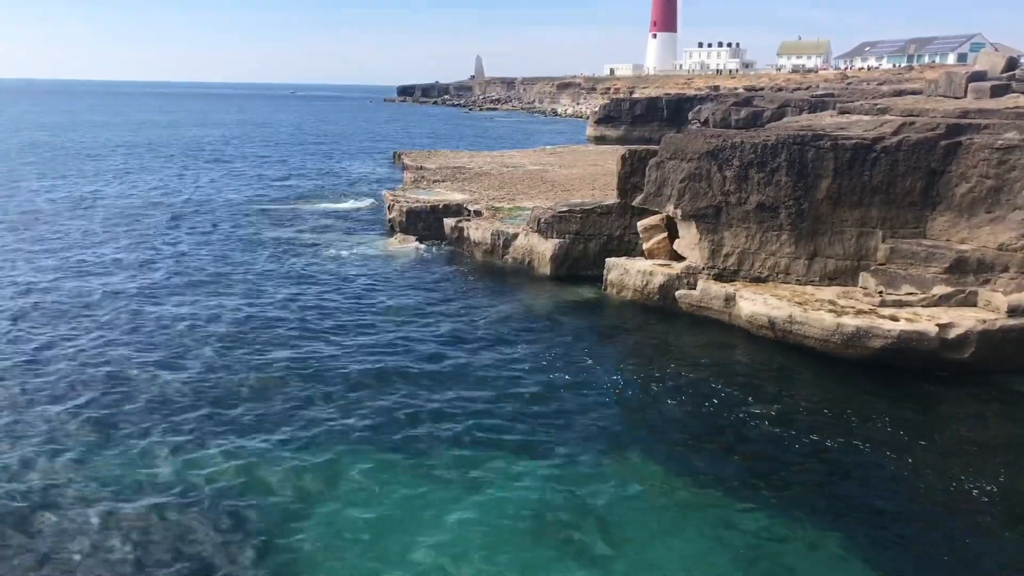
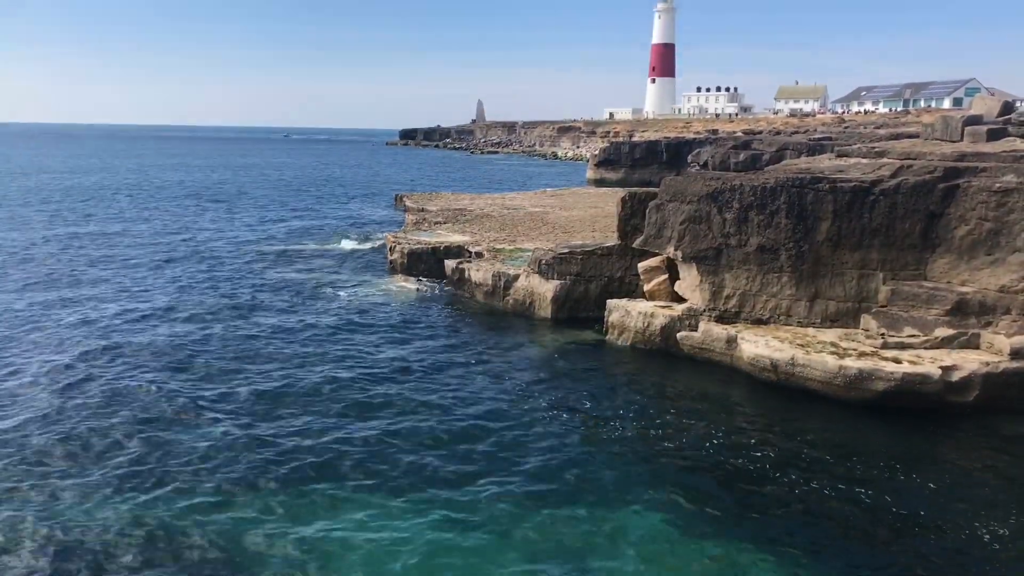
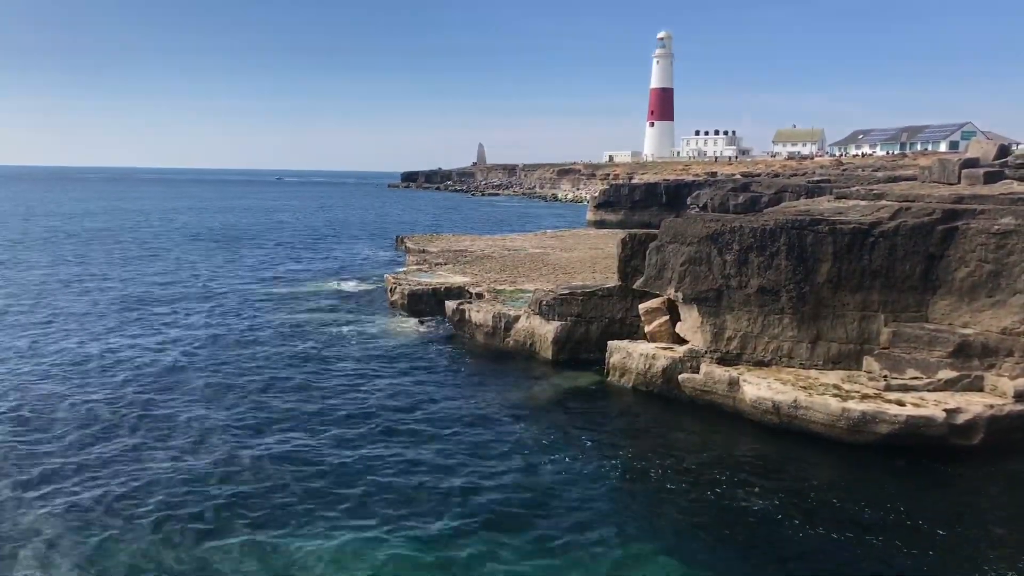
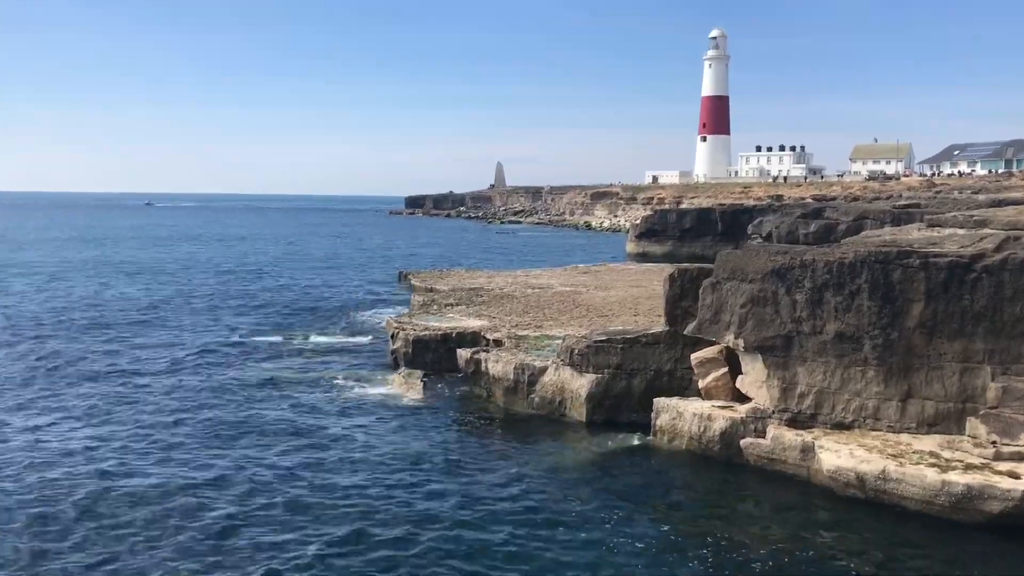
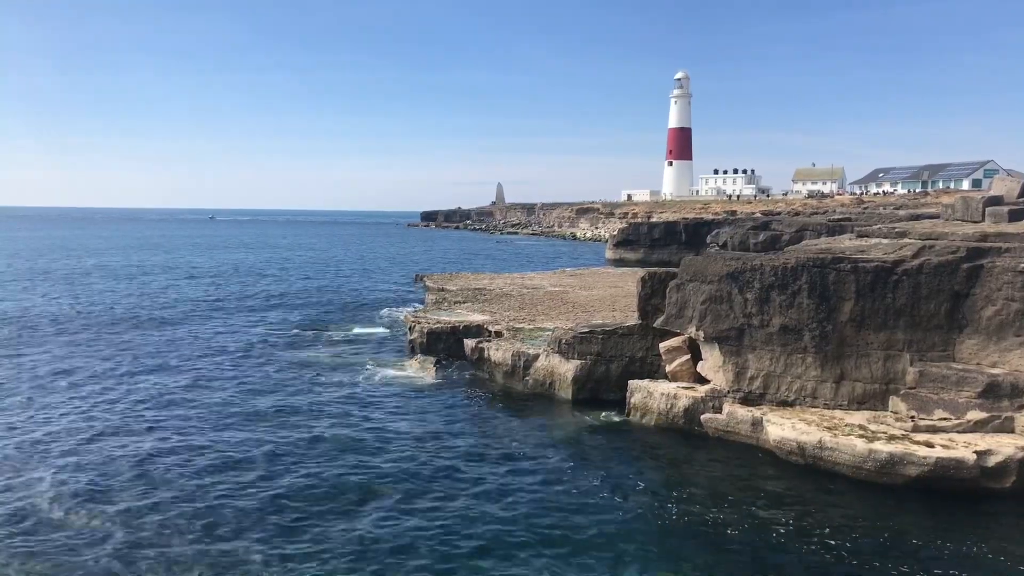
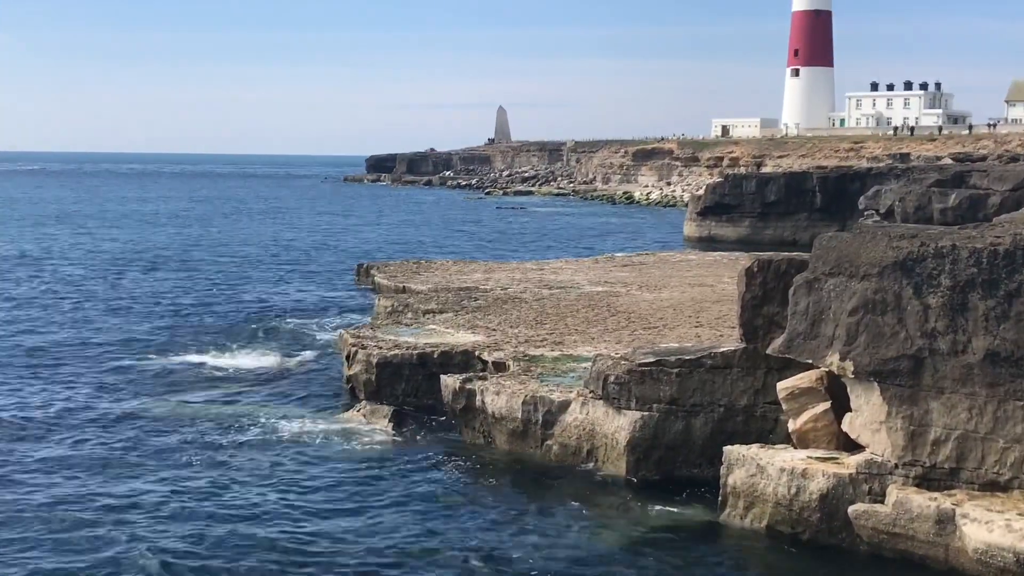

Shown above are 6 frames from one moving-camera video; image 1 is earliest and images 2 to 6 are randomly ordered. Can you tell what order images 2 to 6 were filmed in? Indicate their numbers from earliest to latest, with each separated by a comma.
2, 3, 5, 4, 6
